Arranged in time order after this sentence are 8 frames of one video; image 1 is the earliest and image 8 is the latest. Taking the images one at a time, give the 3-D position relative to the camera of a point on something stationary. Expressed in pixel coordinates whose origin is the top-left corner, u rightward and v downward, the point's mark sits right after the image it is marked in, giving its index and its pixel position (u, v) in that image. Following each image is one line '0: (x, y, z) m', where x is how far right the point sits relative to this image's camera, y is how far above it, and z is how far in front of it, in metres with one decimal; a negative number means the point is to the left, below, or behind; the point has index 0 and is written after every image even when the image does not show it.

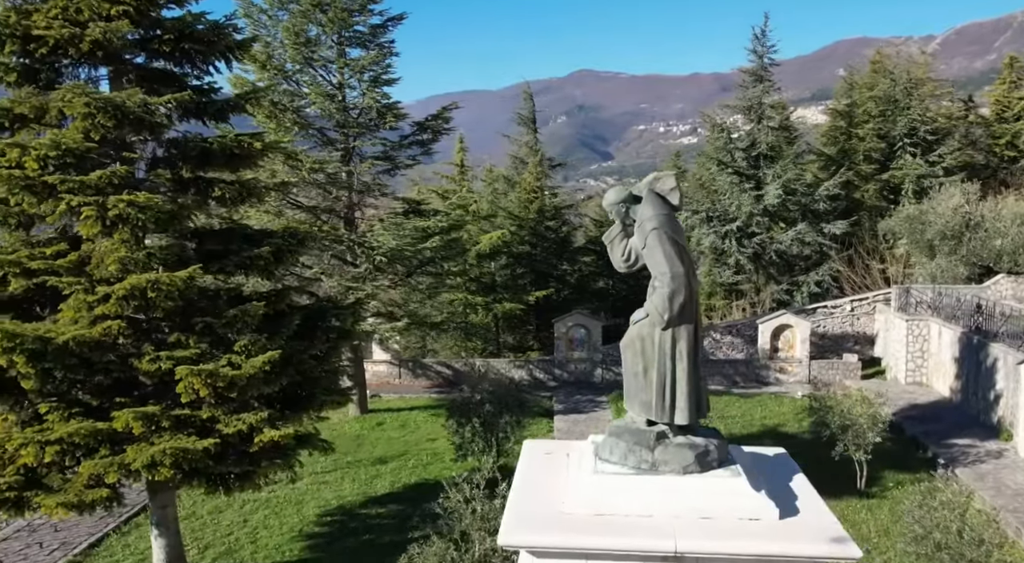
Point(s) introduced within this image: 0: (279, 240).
0: (-2.6, +0.4, +9.3) m
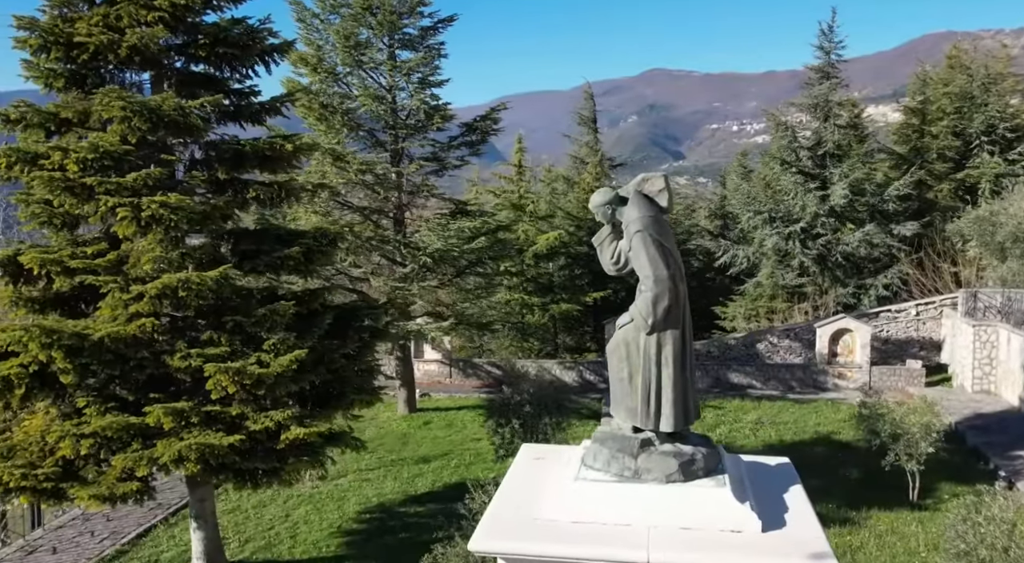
0: (-2.3, +0.4, +9.4) m
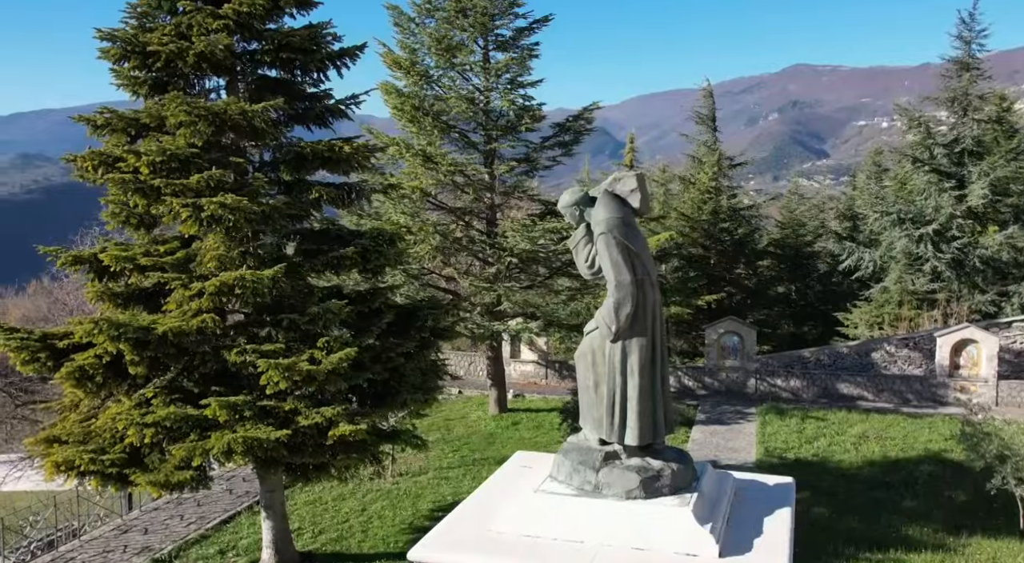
0: (-1.7, +0.4, +9.6) m
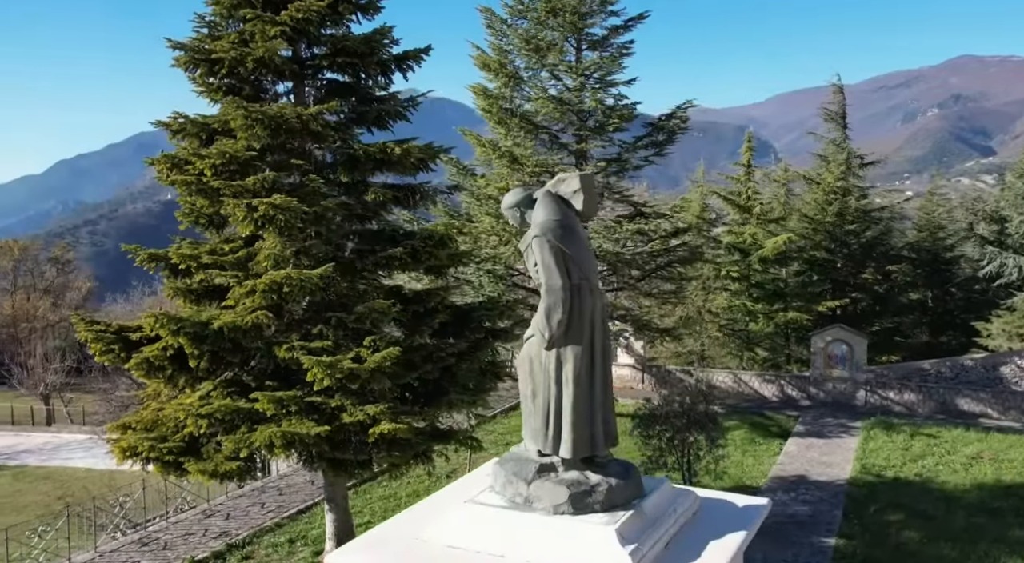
0: (-1.1, +0.4, +9.7) m
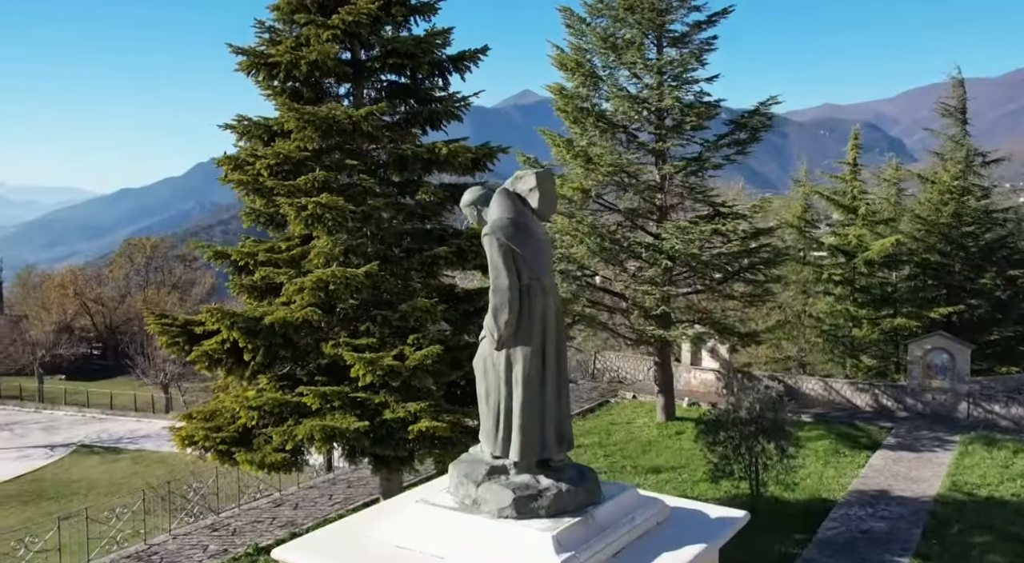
0: (-0.6, +0.5, +9.7) m
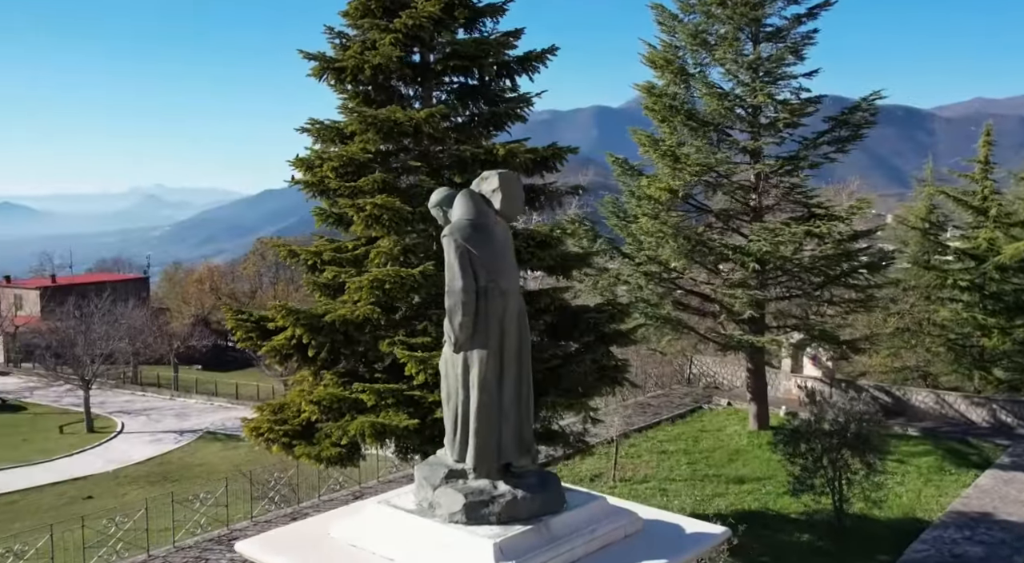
0: (+0.1, +0.4, +9.7) m
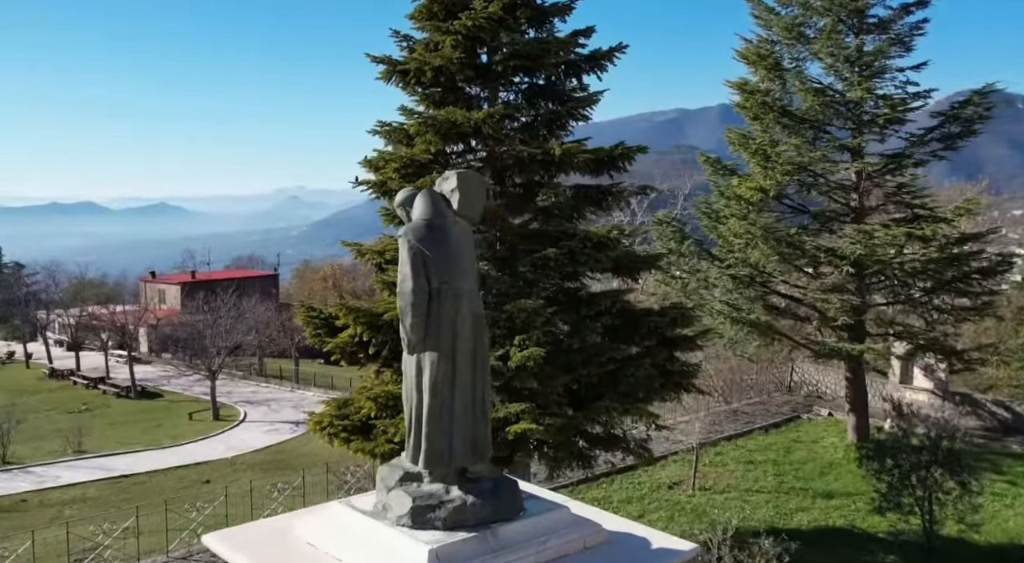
0: (+0.8, +0.4, +9.5) m
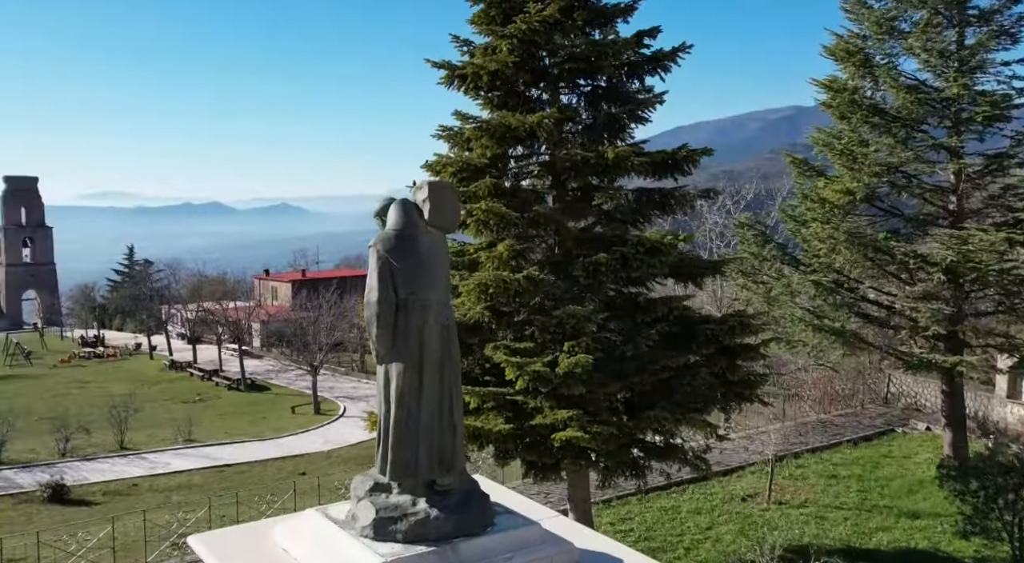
0: (+1.3, +0.4, +9.3) m
